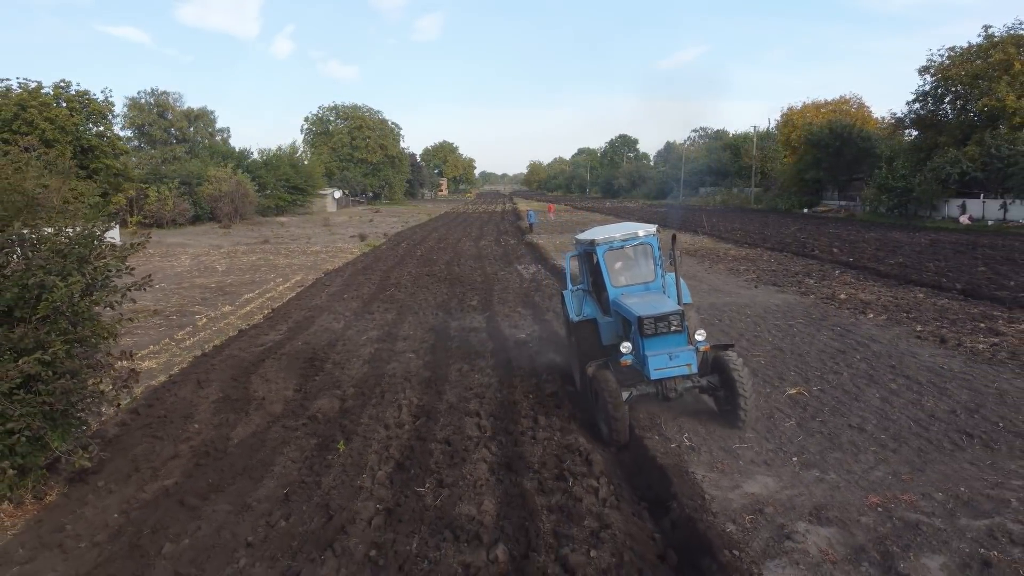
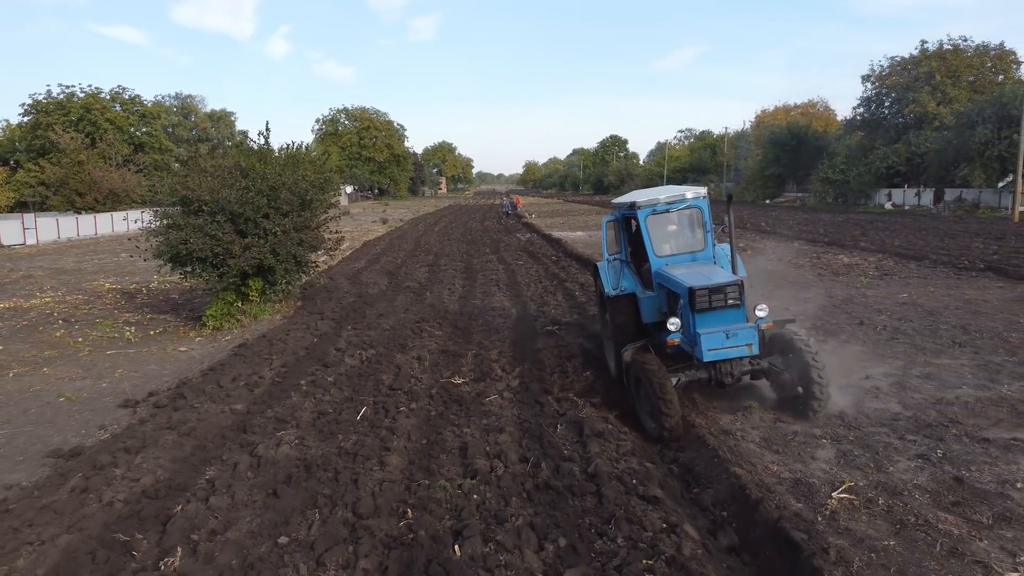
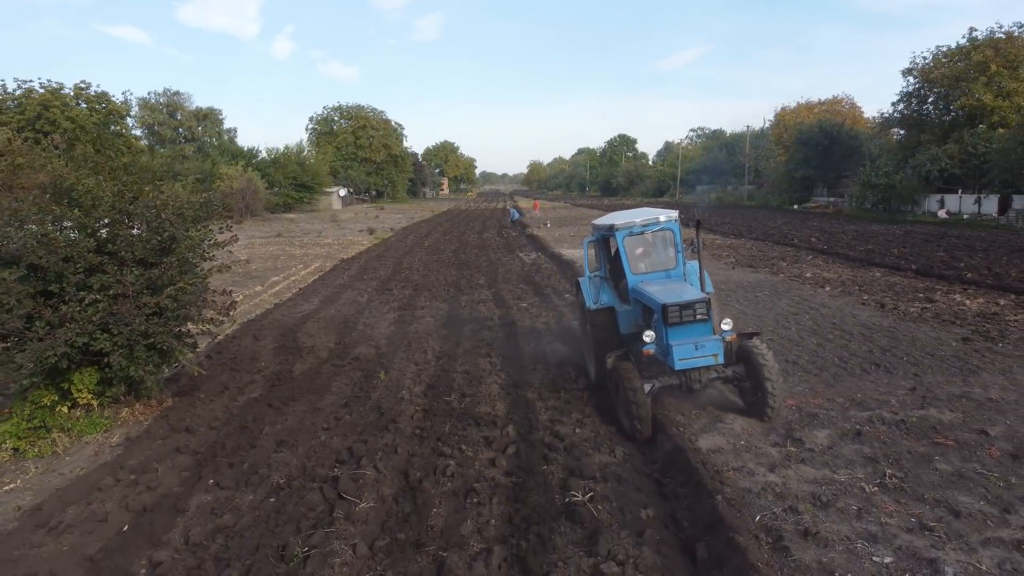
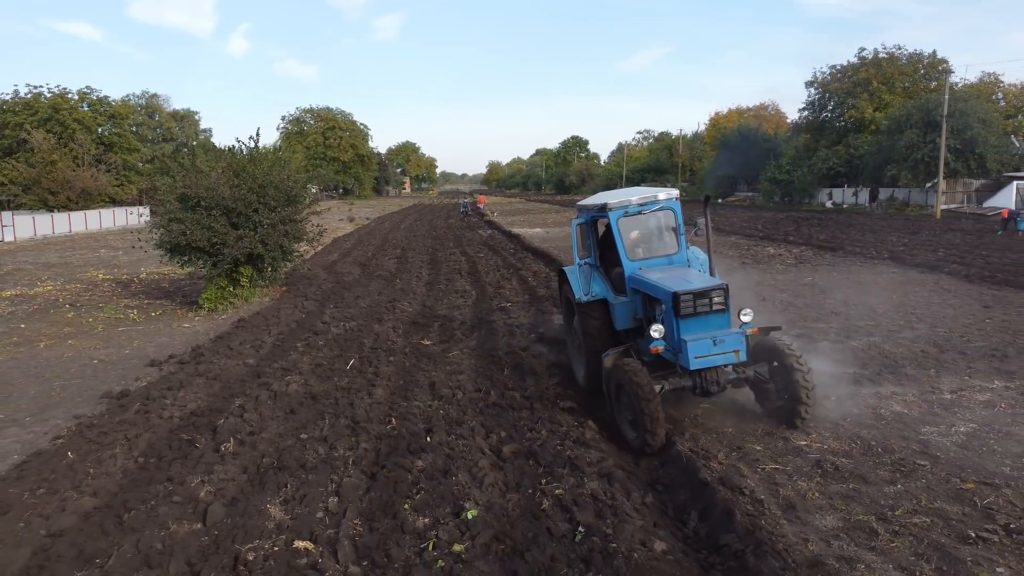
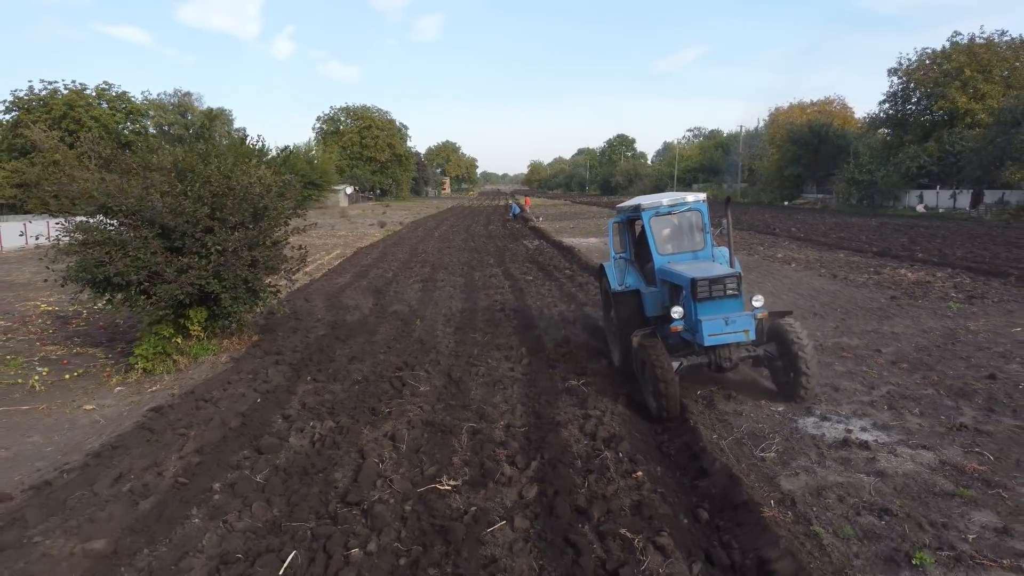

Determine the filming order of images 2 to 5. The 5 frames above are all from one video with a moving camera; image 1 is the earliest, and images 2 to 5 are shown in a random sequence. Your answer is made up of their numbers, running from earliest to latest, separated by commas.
3, 5, 2, 4
